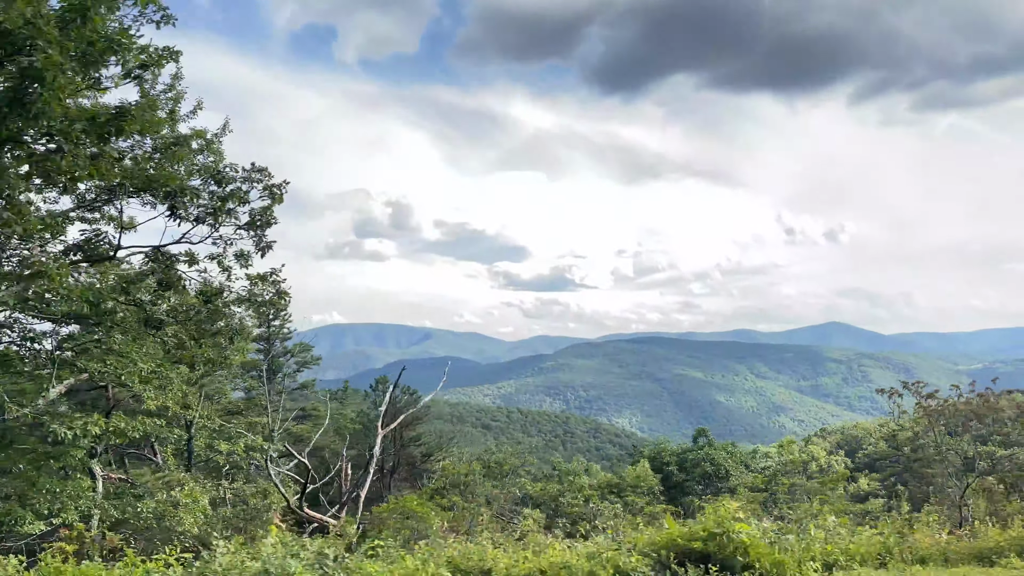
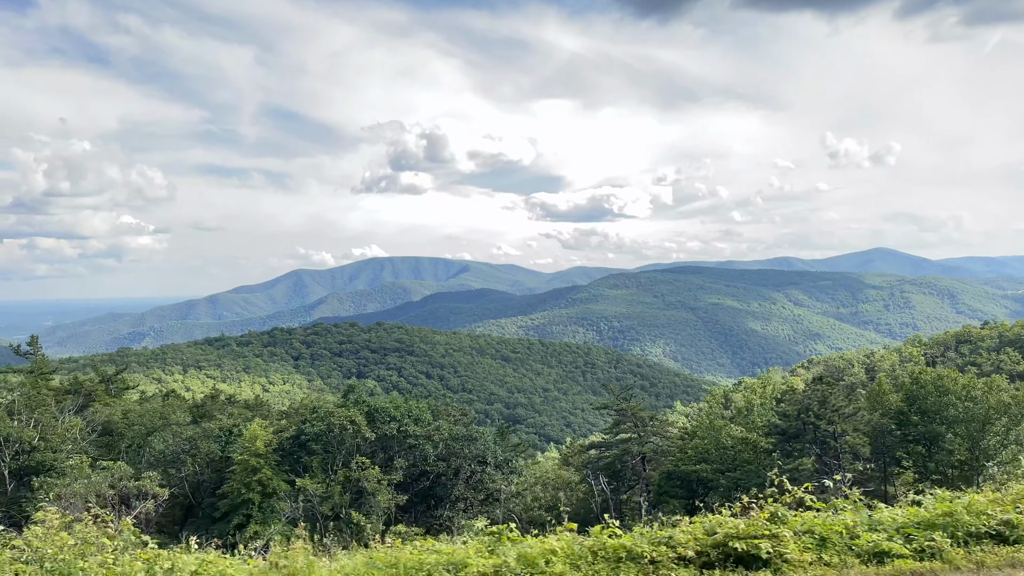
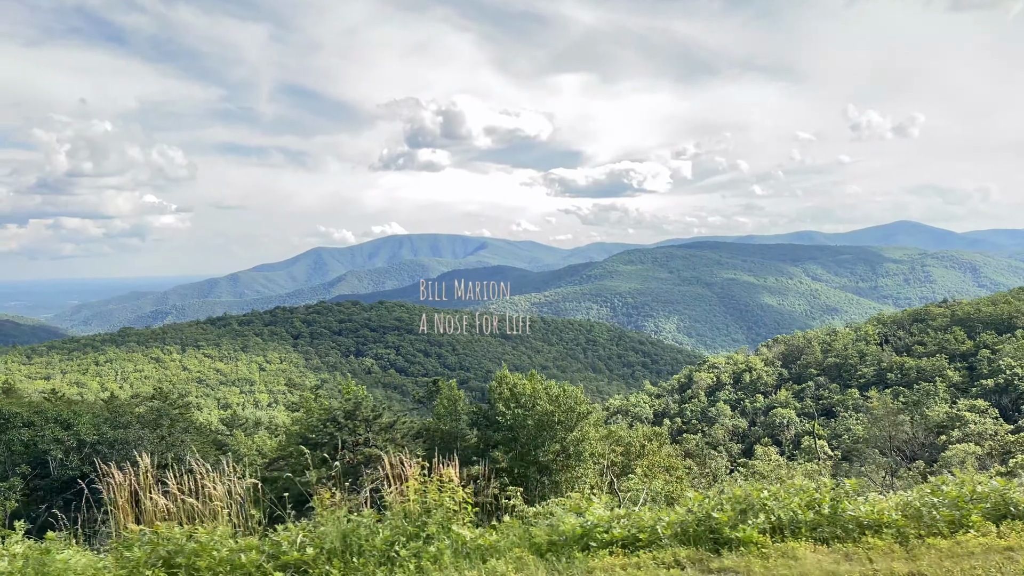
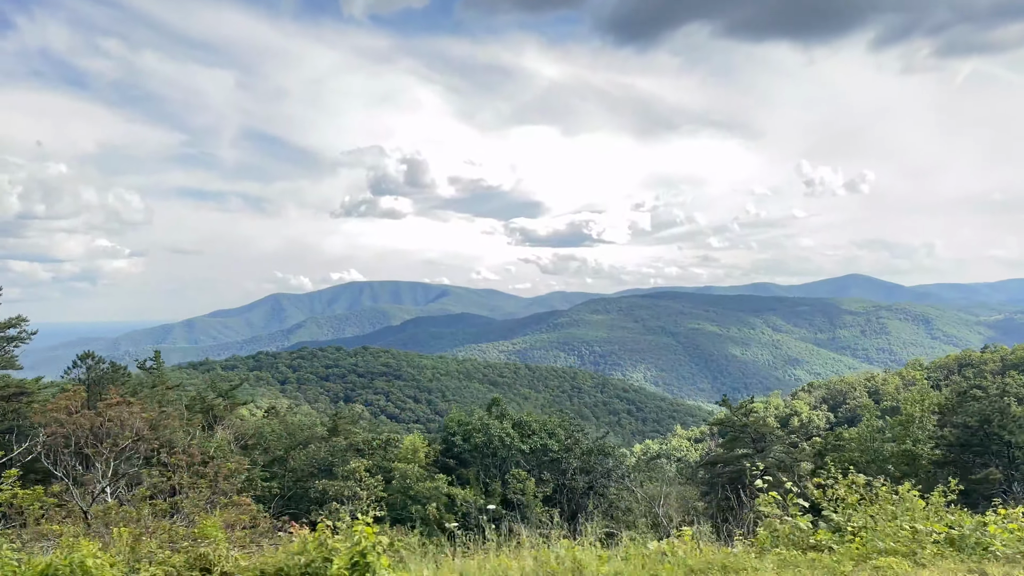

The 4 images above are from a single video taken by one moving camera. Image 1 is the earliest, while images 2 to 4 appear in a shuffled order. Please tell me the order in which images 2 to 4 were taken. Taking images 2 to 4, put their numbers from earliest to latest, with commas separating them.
4, 2, 3
